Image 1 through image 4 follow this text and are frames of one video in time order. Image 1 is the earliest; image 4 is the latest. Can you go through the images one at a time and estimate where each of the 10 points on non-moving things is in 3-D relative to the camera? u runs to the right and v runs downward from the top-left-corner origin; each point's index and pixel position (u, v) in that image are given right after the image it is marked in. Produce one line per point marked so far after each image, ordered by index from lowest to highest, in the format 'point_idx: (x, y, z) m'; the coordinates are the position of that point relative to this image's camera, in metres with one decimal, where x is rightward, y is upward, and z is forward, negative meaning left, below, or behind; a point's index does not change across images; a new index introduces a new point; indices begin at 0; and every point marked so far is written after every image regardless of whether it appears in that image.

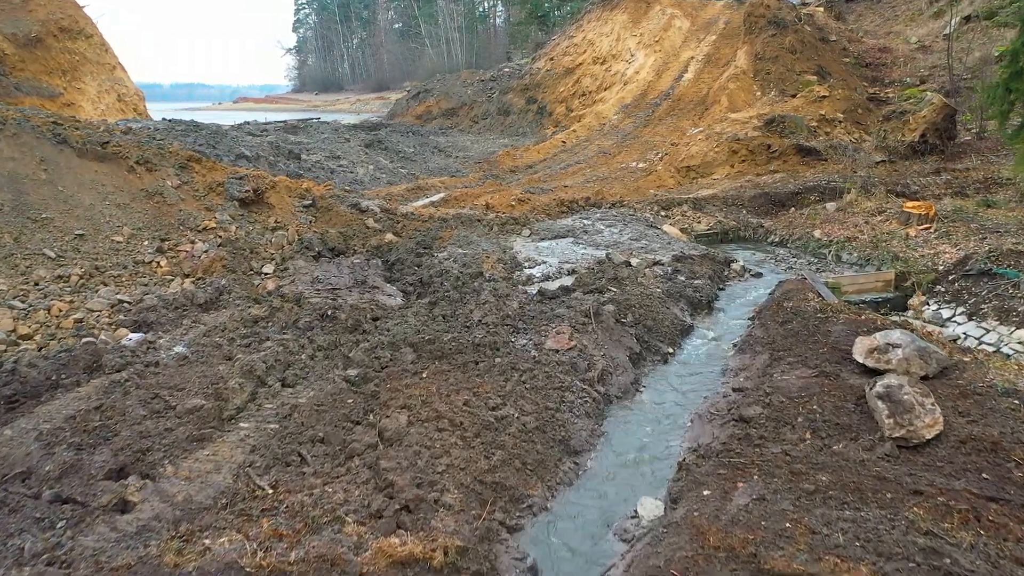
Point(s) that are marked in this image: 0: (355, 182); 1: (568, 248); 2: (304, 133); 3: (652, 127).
0: (-2.3, +1.6, +12.3) m
1: (+0.6, +0.4, +8.5) m
2: (-3.8, +2.8, +15.1) m
3: (+2.8, +3.3, +16.9) m
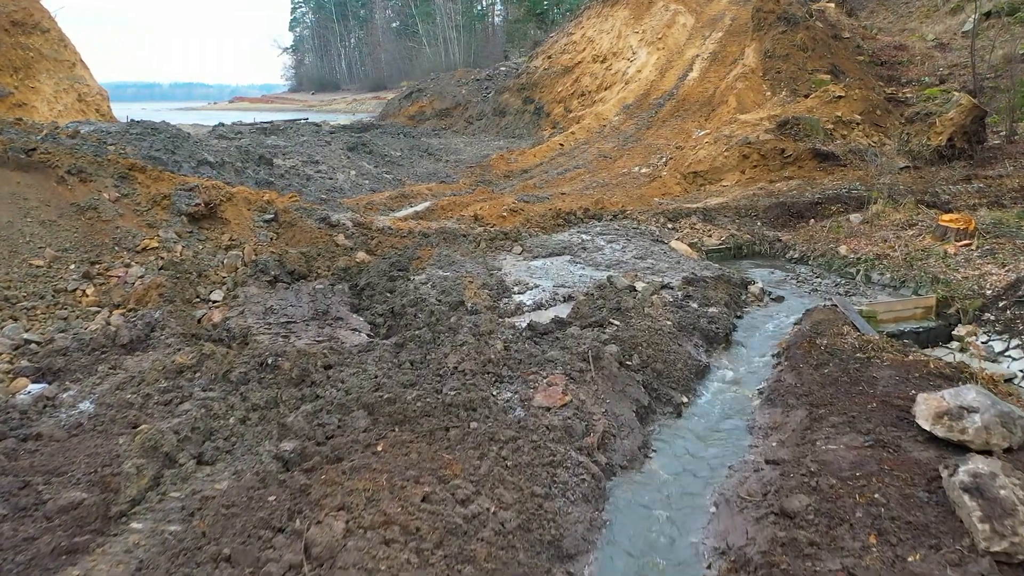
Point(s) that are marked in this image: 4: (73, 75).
0: (-2.4, +1.3, +11.3) m
1: (+0.5, +0.2, +7.5) m
2: (-3.9, +2.6, +14.1) m
3: (+2.7, +3.0, +15.9) m
4: (-6.3, +3.1, +12.0) m
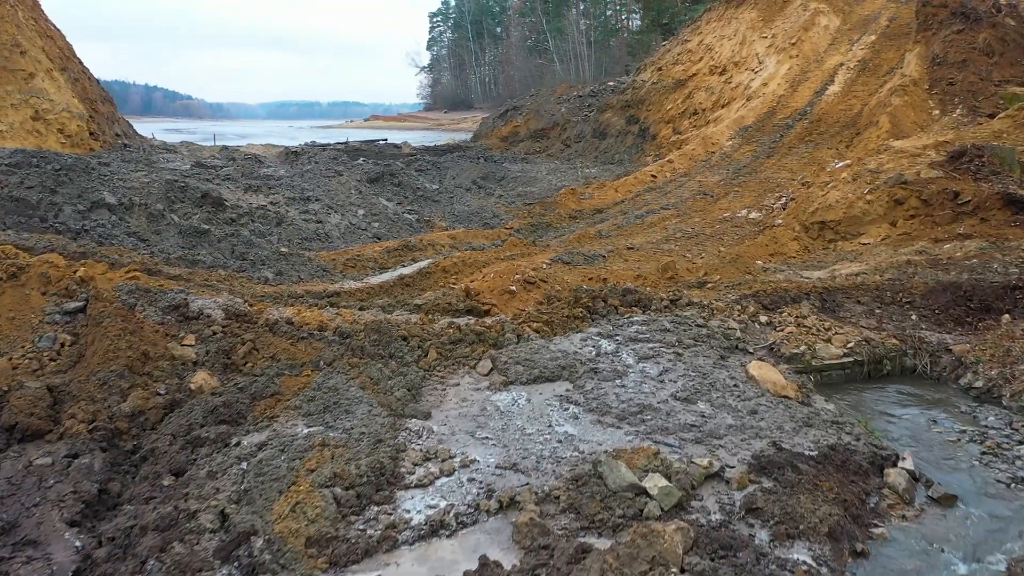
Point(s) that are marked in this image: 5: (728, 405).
0: (-2.0, +0.5, +8.5) m
1: (+0.1, -0.7, +4.3) m
2: (-3.0, +1.7, +11.5) m
3: (+3.9, +1.9, +12.2) m
4: (-5.7, +2.4, +9.9) m
5: (+1.1, -0.6, +4.4) m
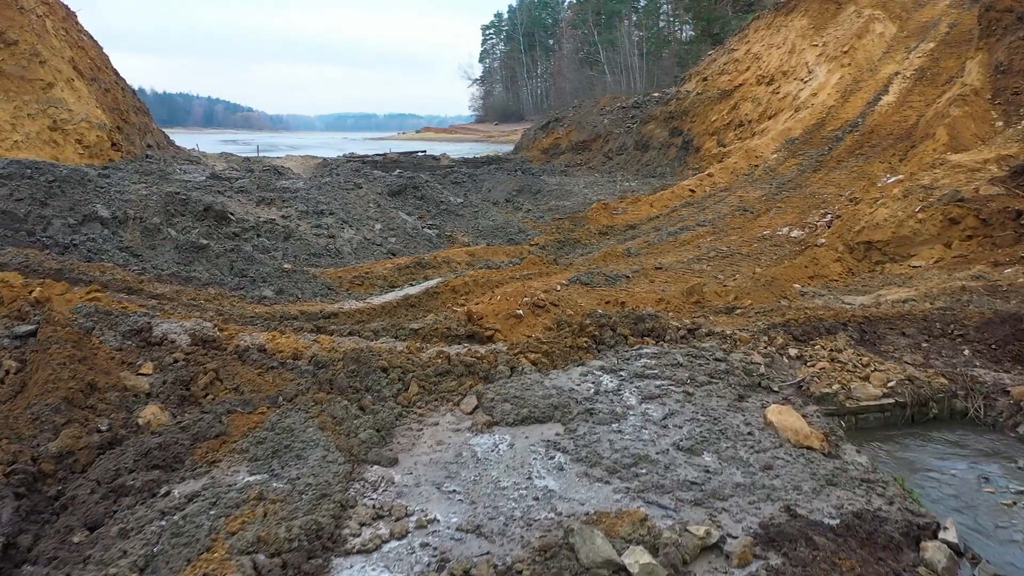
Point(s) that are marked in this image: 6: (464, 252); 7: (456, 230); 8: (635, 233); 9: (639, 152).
0: (-1.9, +0.3, +8.1) m
1: (0.0, -0.8, +3.7) m
2: (-2.6, +1.5, +11.2) m
3: (+4.3, +1.6, +11.5) m
4: (-5.4, +2.2, +9.7) m
5: (+1.0, -0.8, +3.8) m
6: (-0.5, +0.4, +9.0) m
7: (-0.7, +0.7, +10.2) m
8: (+1.5, +0.7, +10.6) m
9: (+2.9, +3.1, +18.9) m
